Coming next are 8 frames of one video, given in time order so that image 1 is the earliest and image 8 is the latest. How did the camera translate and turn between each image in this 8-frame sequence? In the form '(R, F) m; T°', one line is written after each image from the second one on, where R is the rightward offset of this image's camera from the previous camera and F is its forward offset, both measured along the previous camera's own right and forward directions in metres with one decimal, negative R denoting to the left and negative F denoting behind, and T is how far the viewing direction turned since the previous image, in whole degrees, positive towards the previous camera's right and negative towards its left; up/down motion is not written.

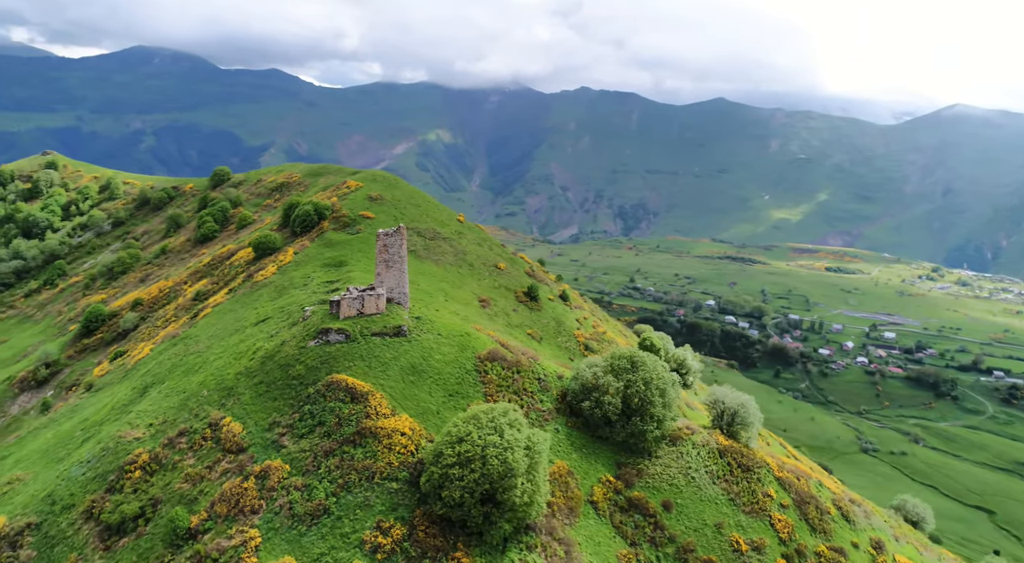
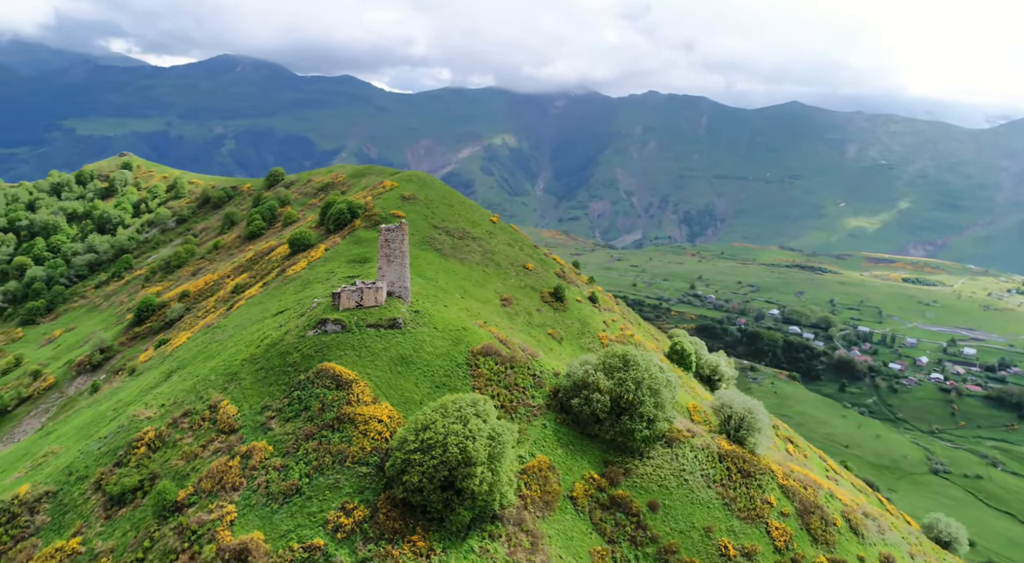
(+4.9, -0.3) m; -5°
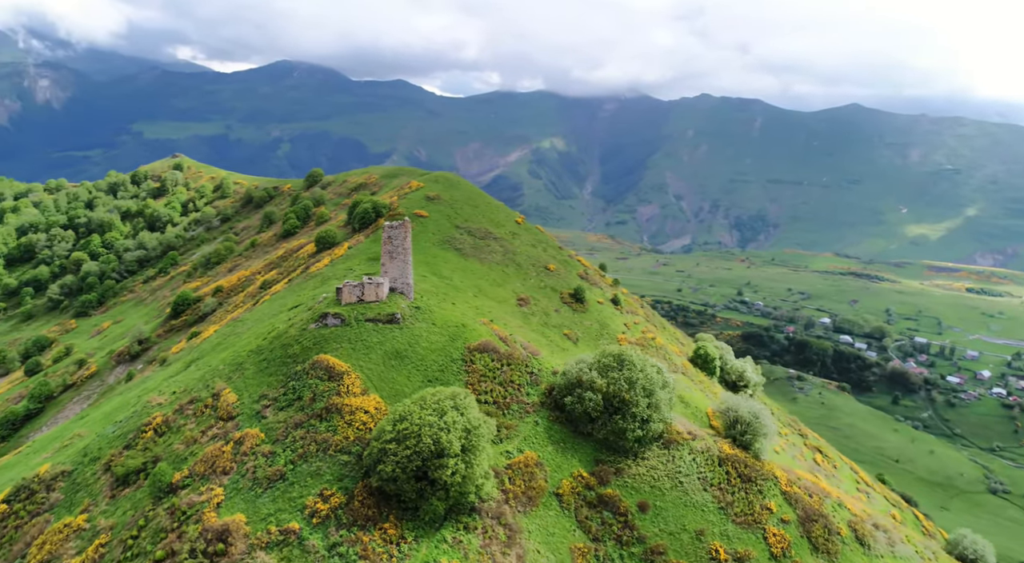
(+3.6, -0.3) m; -4°
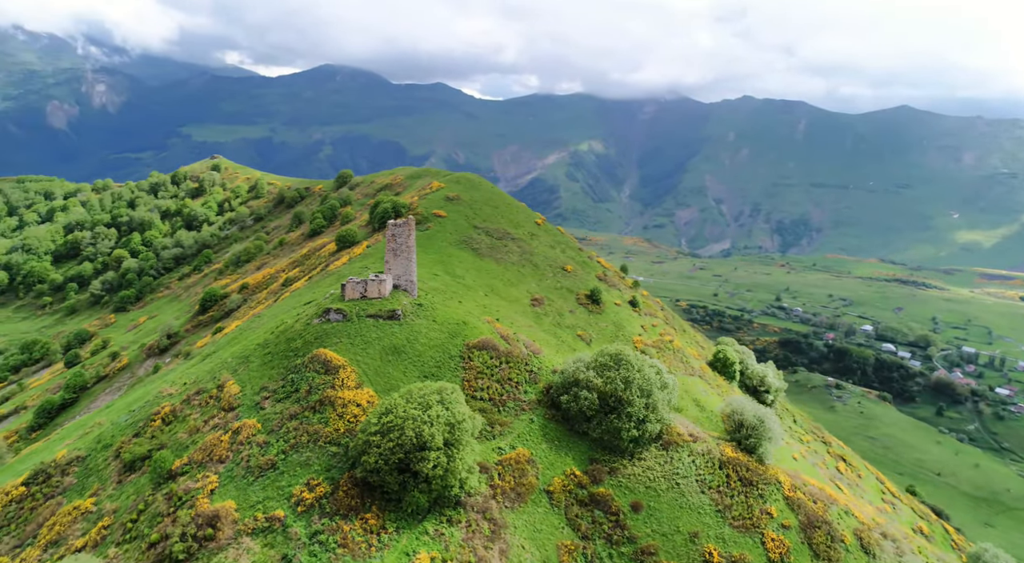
(+2.7, -0.3) m; -3°
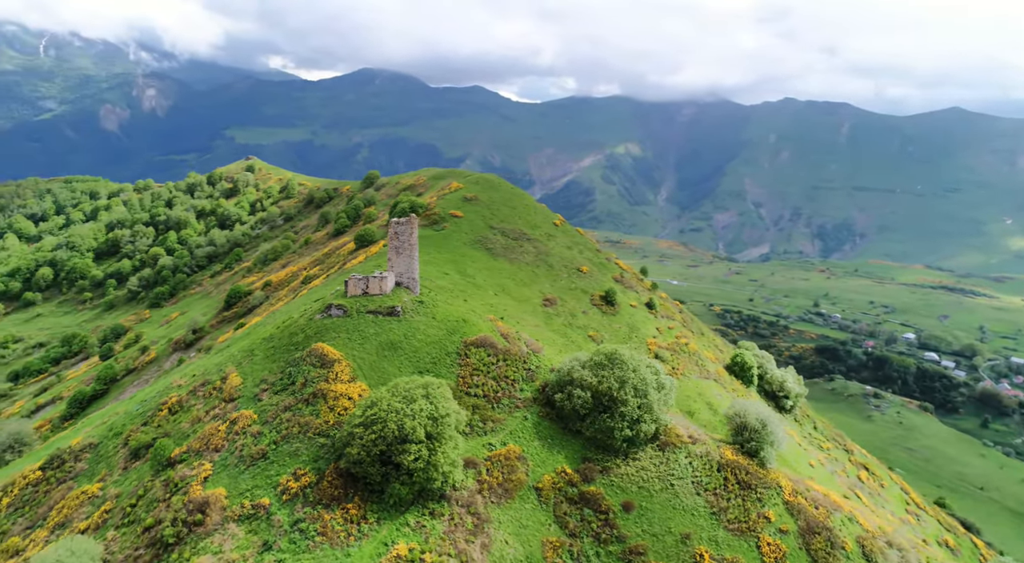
(+2.7, -0.3) m; -3°
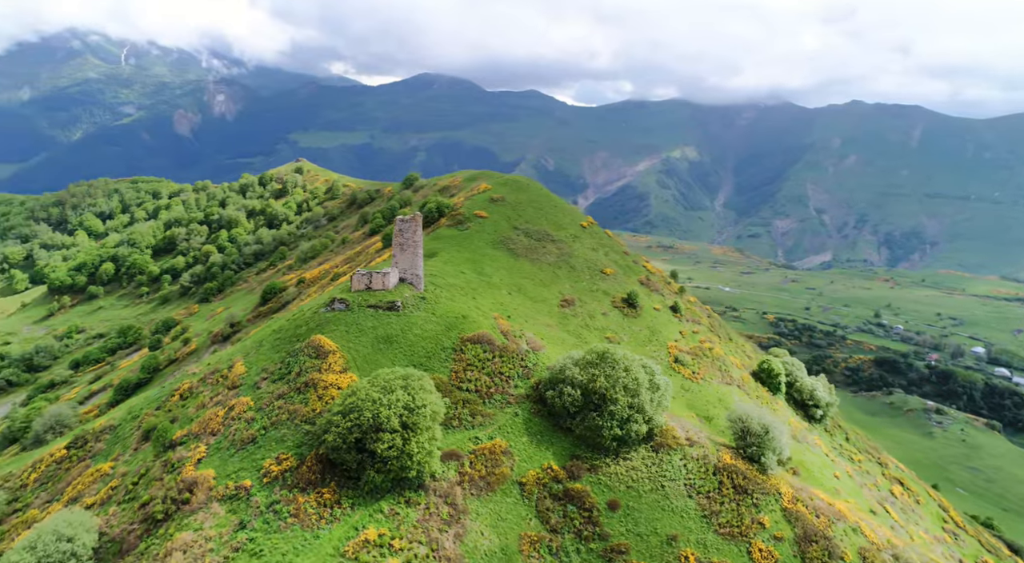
(+4.2, -0.5) m; -4°
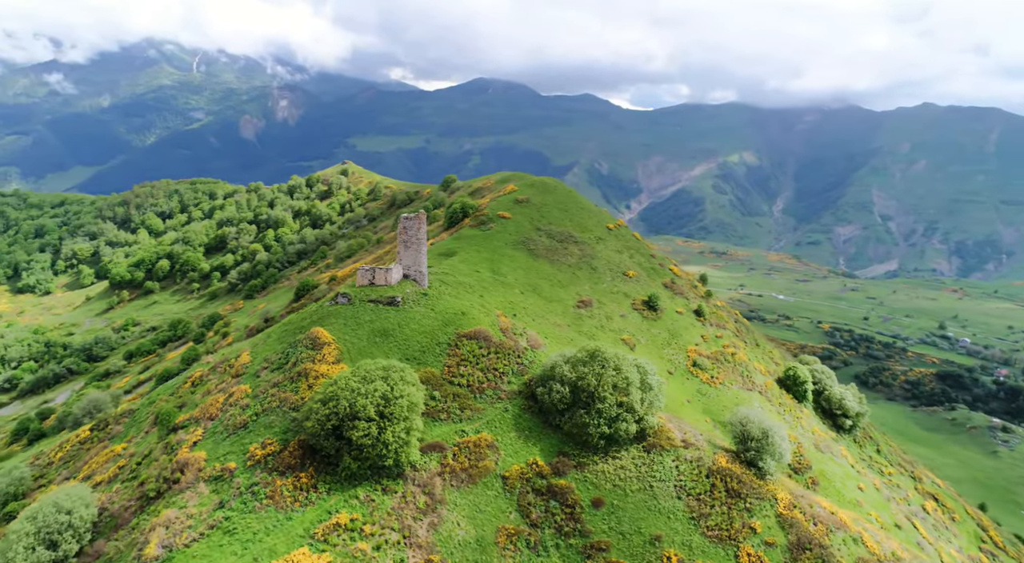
(+4.2, -0.5) m; -4°
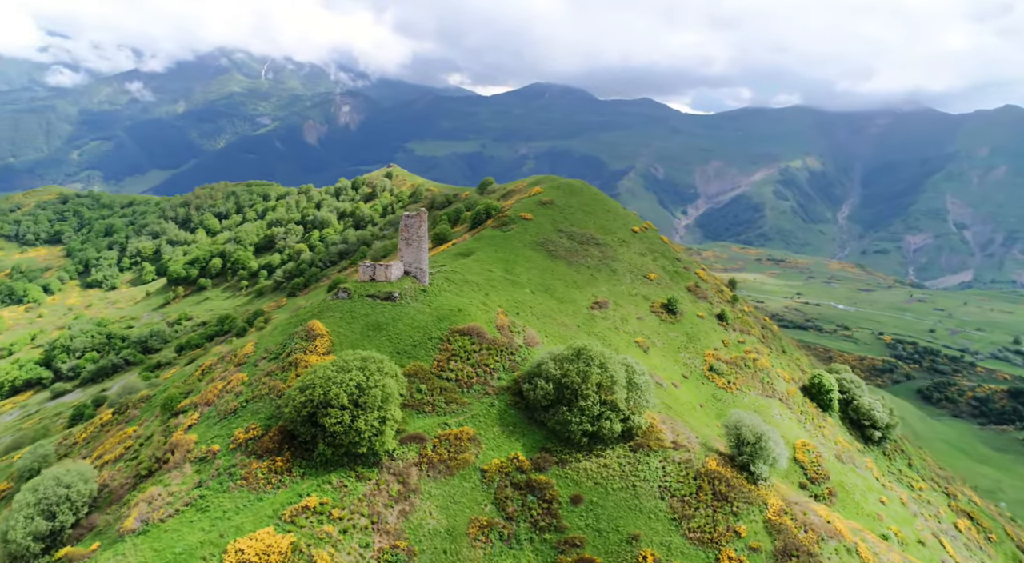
(+4.7, -0.6) m; -4°
